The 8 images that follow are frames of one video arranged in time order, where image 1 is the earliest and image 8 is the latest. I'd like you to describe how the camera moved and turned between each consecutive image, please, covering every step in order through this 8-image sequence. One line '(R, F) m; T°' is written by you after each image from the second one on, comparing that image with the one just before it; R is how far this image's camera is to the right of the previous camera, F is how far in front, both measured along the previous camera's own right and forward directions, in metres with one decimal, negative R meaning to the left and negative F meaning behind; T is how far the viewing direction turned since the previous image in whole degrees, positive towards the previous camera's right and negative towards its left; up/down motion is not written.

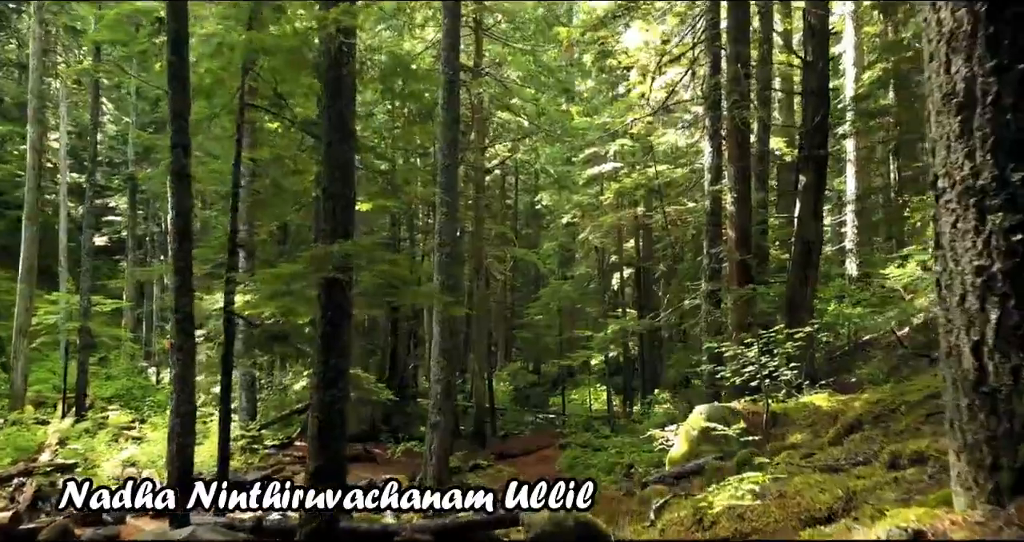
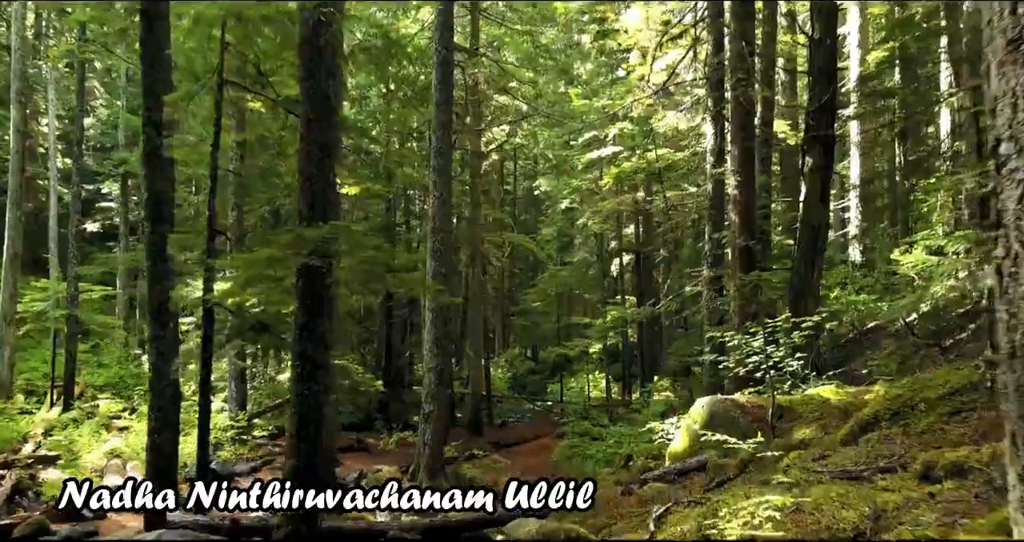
(+0.1, +0.4) m; 0°
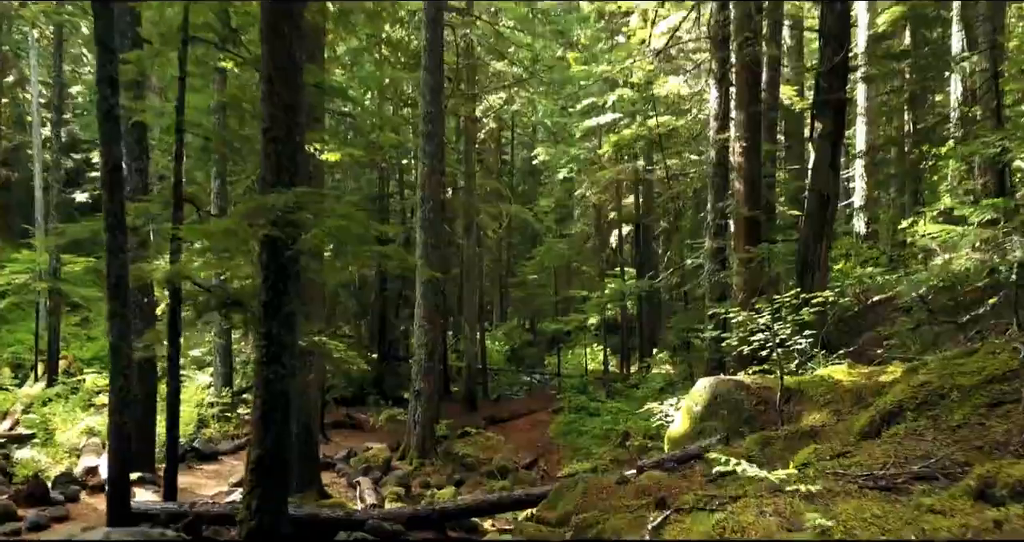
(+0.1, +0.6) m; 0°
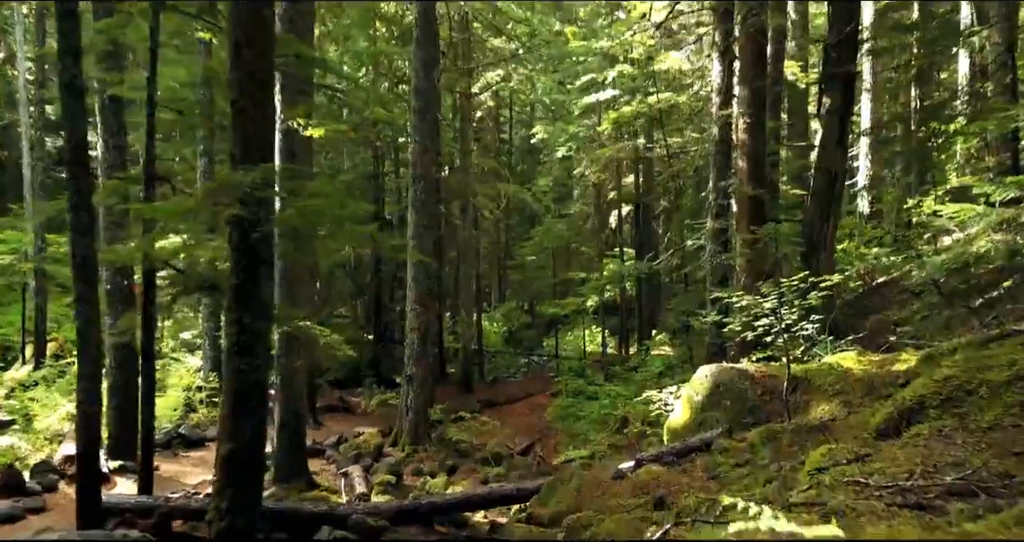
(+0.1, +0.4) m; 0°
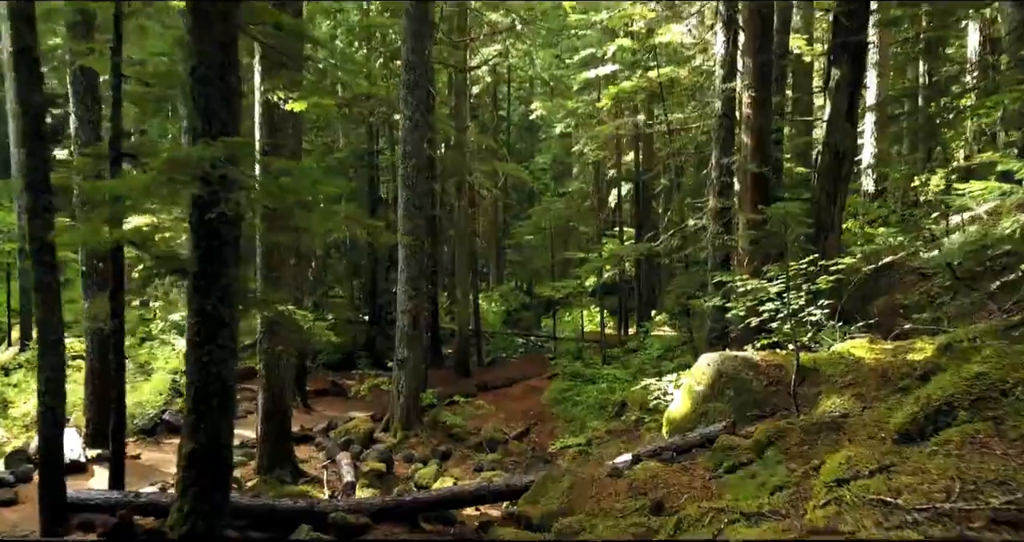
(+0.1, +0.4) m; 0°
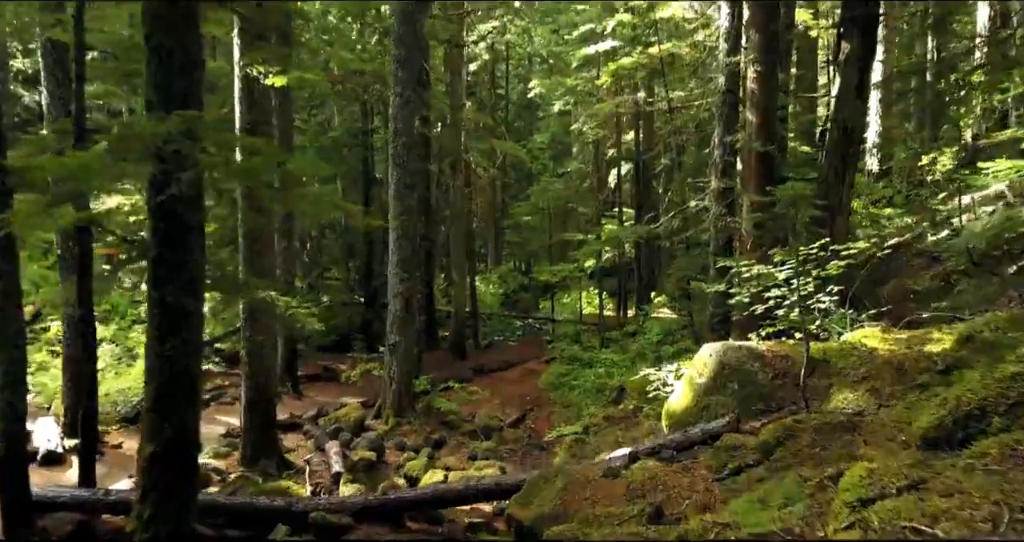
(+0.1, +0.4) m; 0°
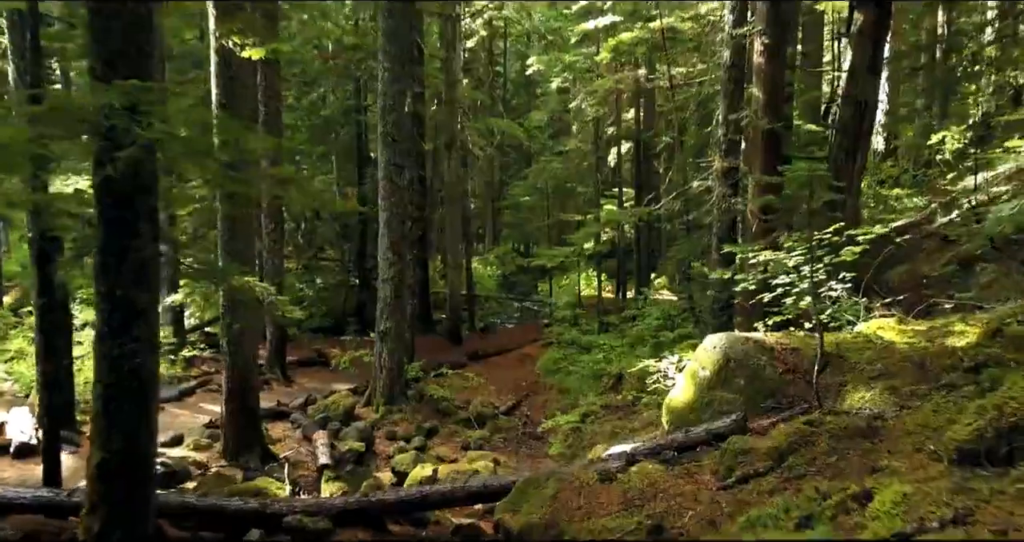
(+0.1, +0.4) m; 0°
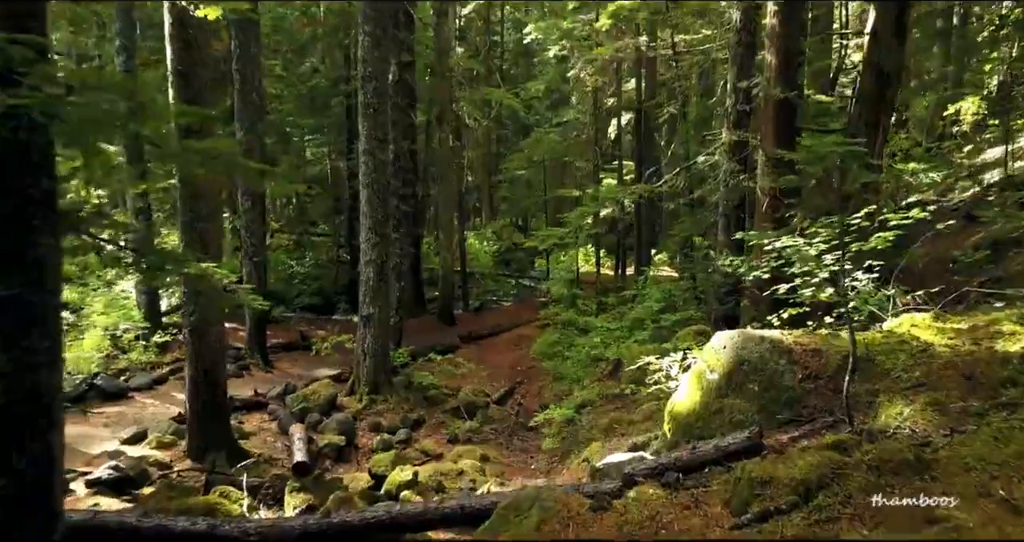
(+0.1, +0.7) m; 0°
